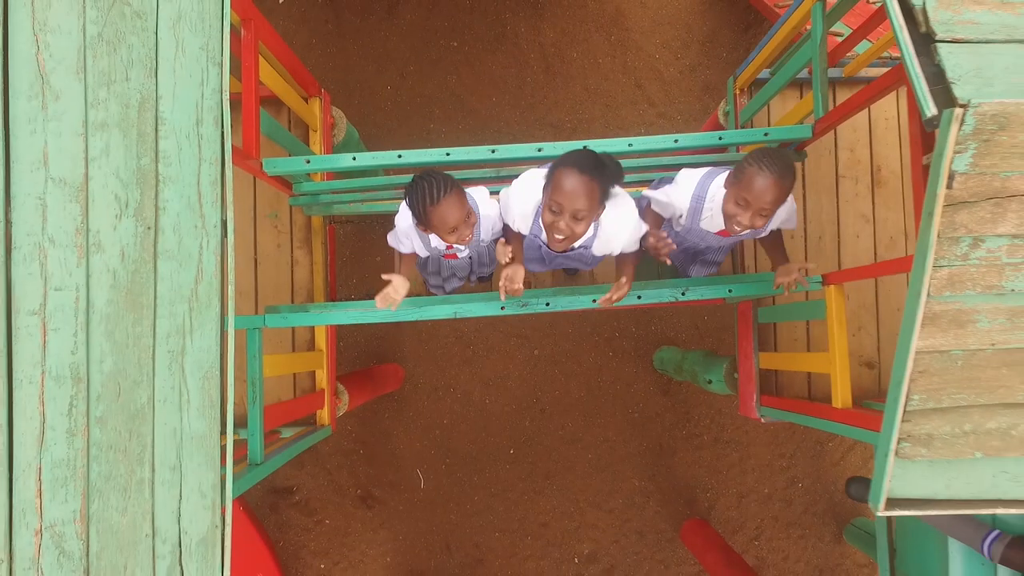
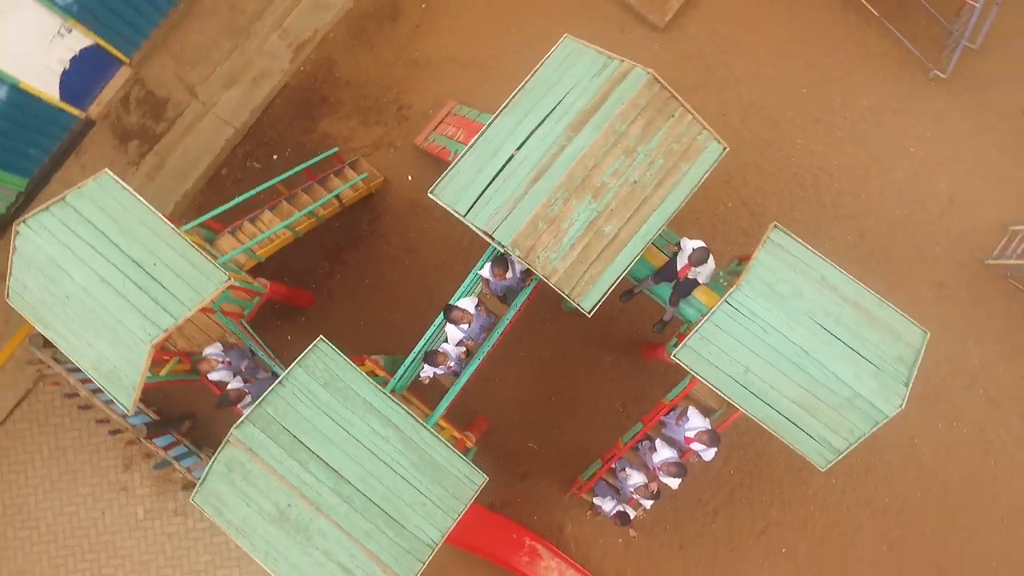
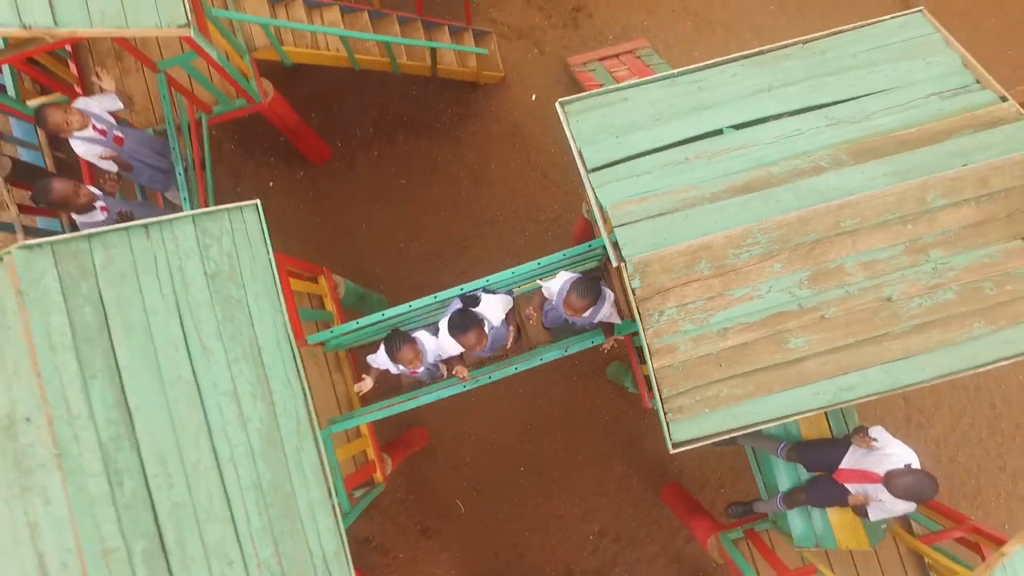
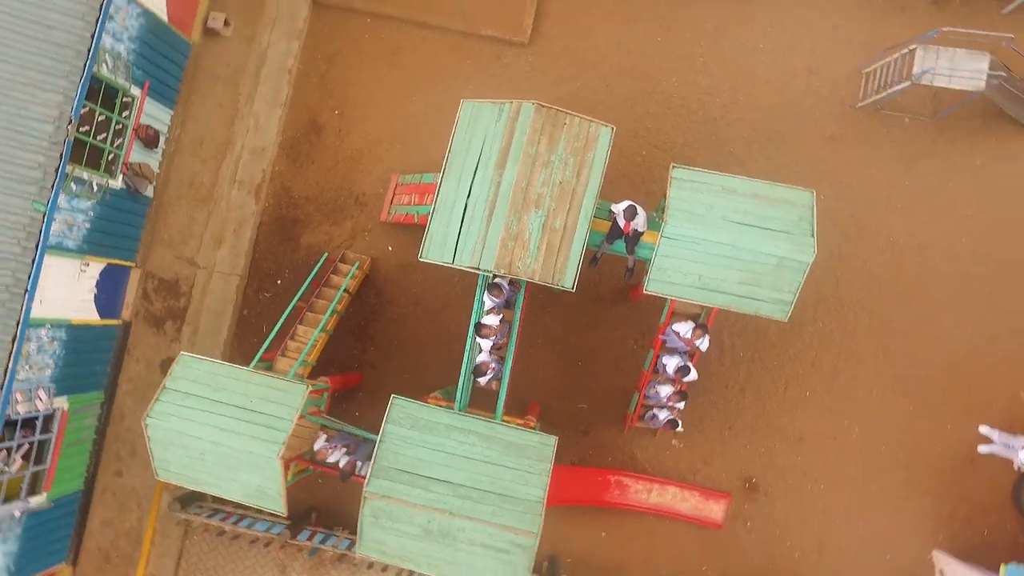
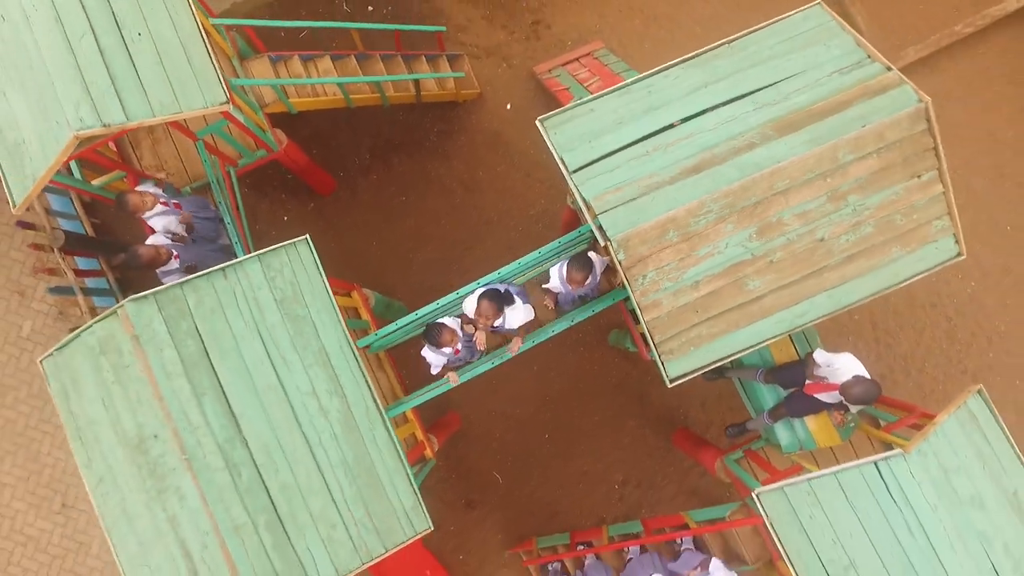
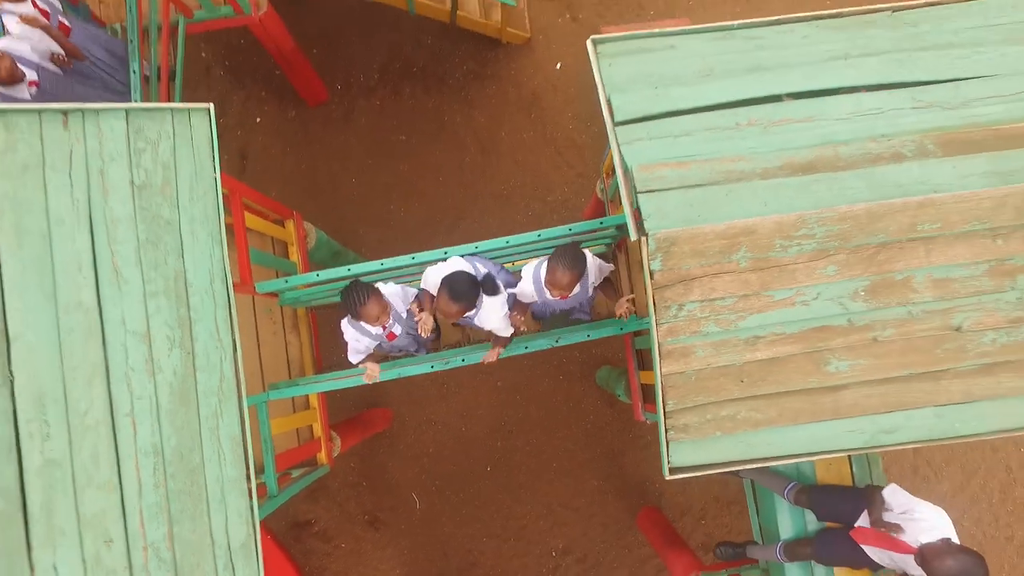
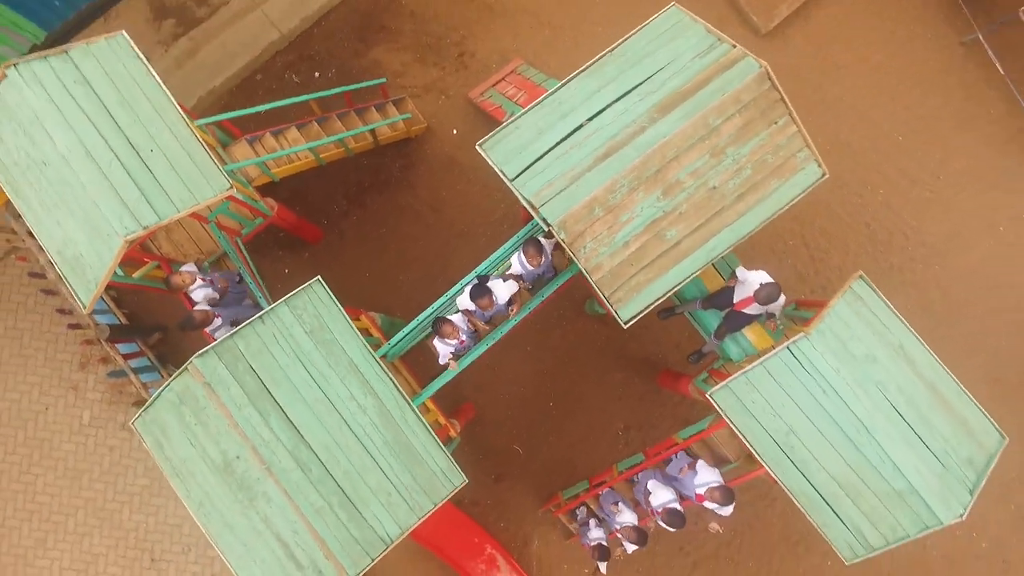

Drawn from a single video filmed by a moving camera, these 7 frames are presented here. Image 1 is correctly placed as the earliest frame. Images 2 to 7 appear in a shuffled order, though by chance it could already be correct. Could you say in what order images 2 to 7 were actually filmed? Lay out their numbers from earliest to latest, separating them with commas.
6, 3, 5, 7, 2, 4
